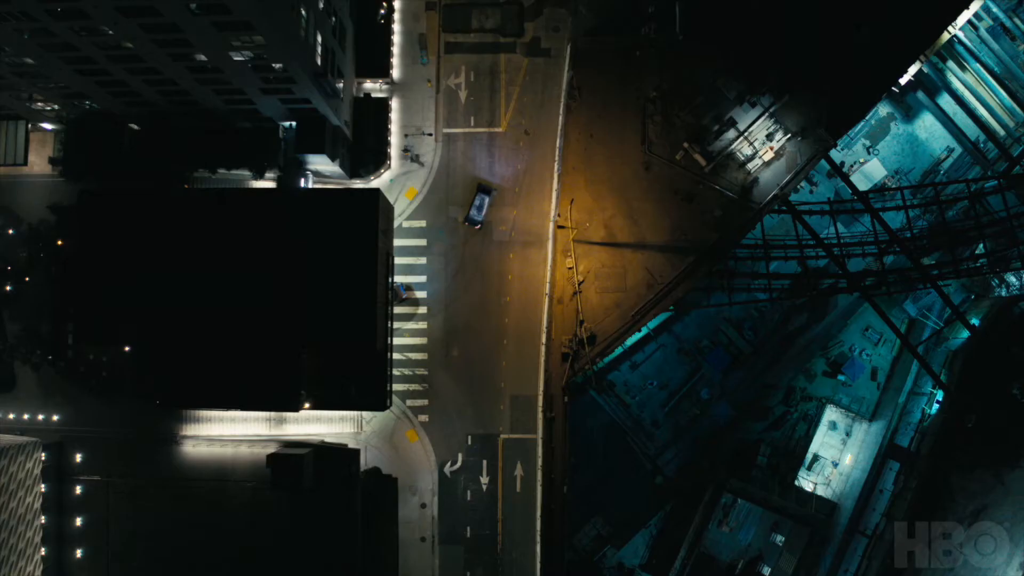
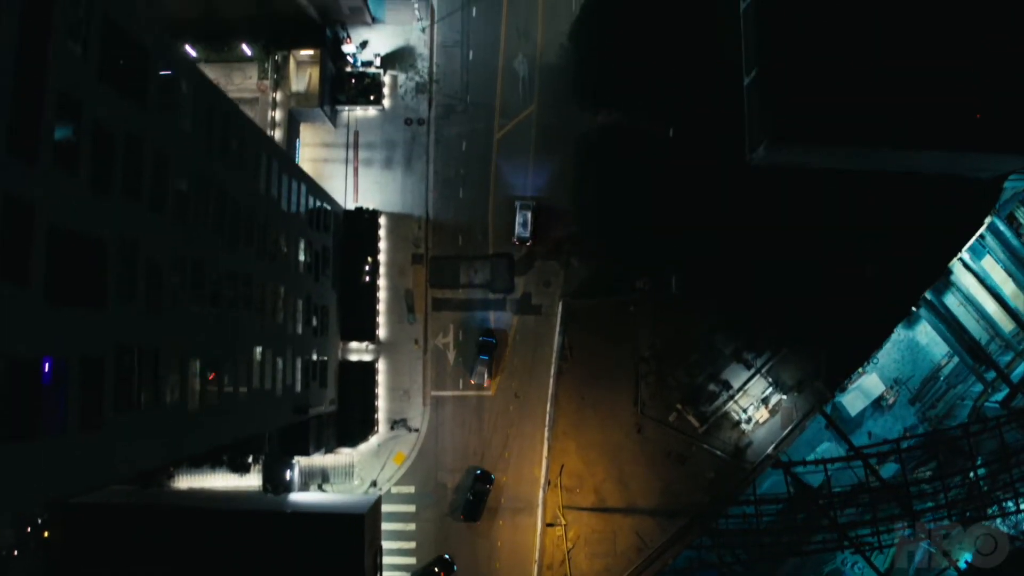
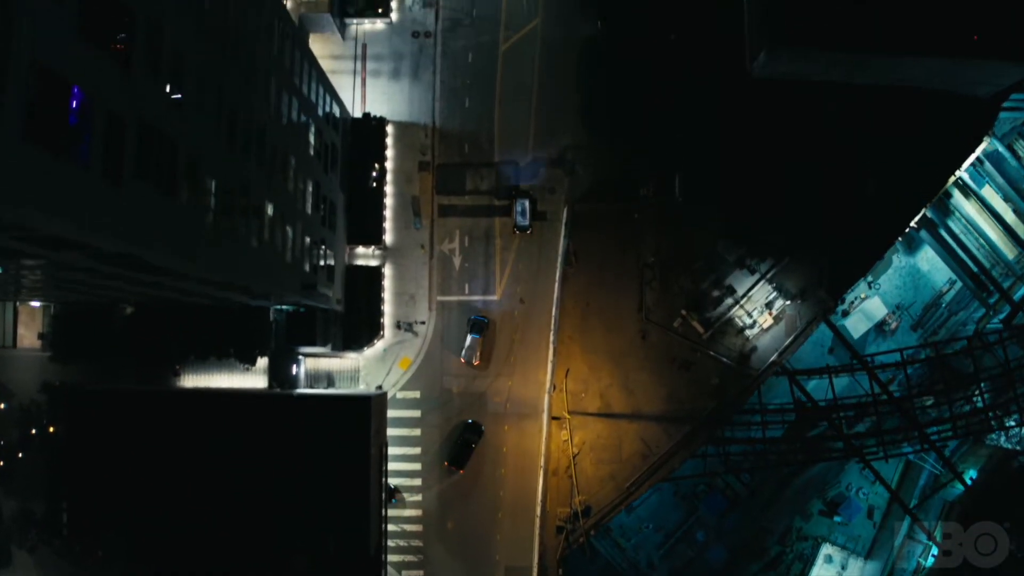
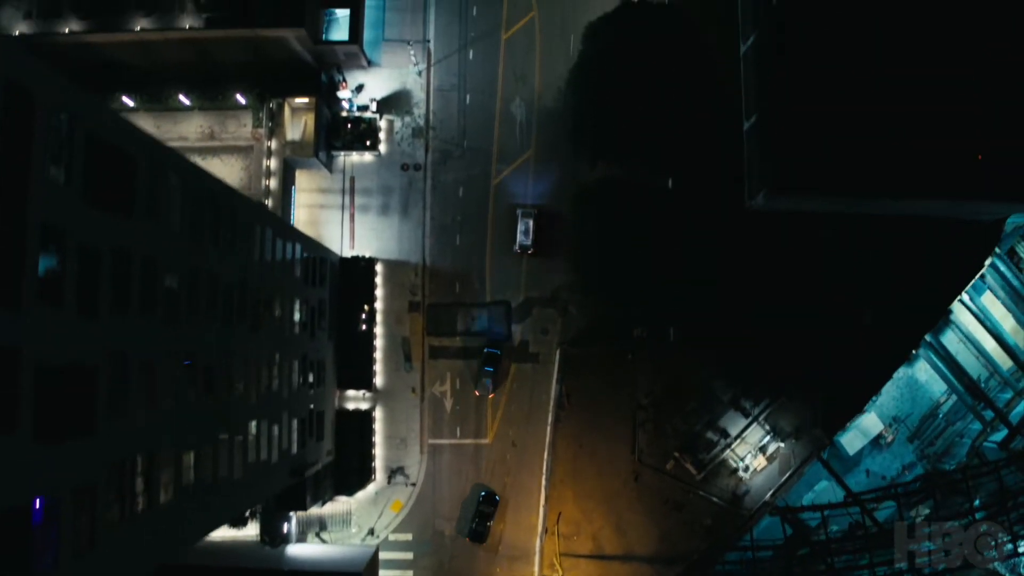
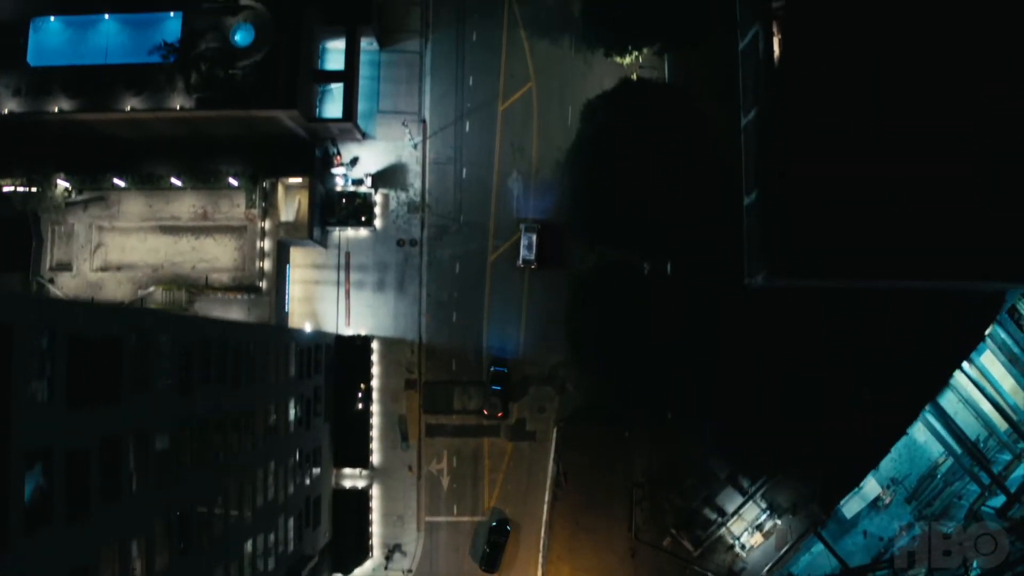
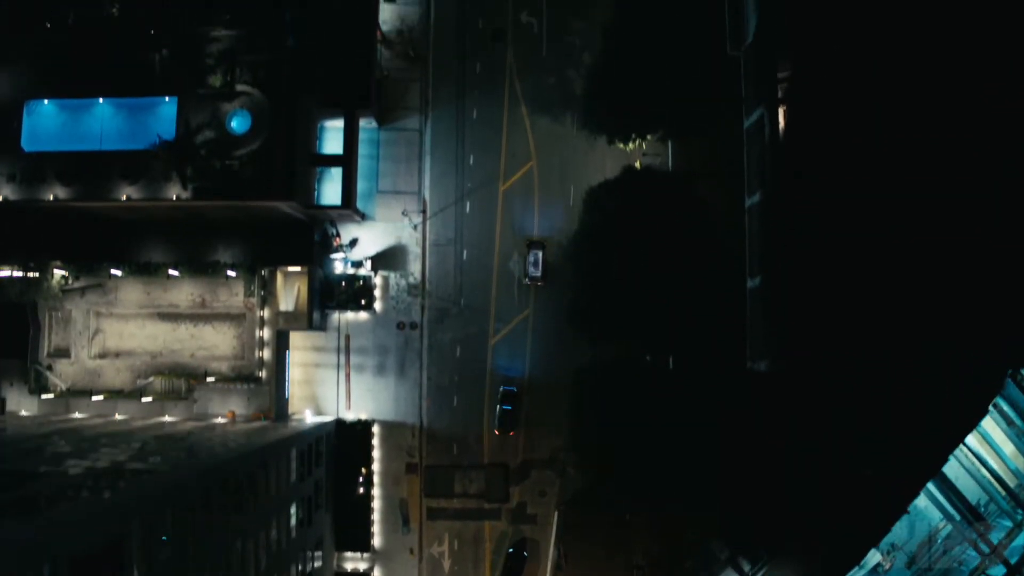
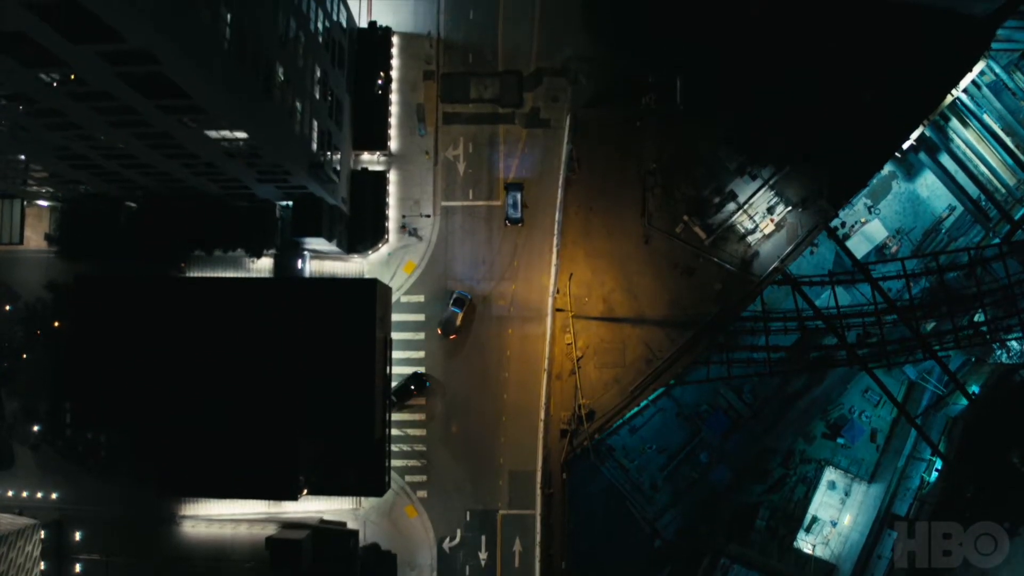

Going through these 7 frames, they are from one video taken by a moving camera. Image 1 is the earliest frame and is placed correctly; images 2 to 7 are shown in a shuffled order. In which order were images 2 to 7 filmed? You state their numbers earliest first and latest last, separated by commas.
7, 3, 2, 4, 5, 6
